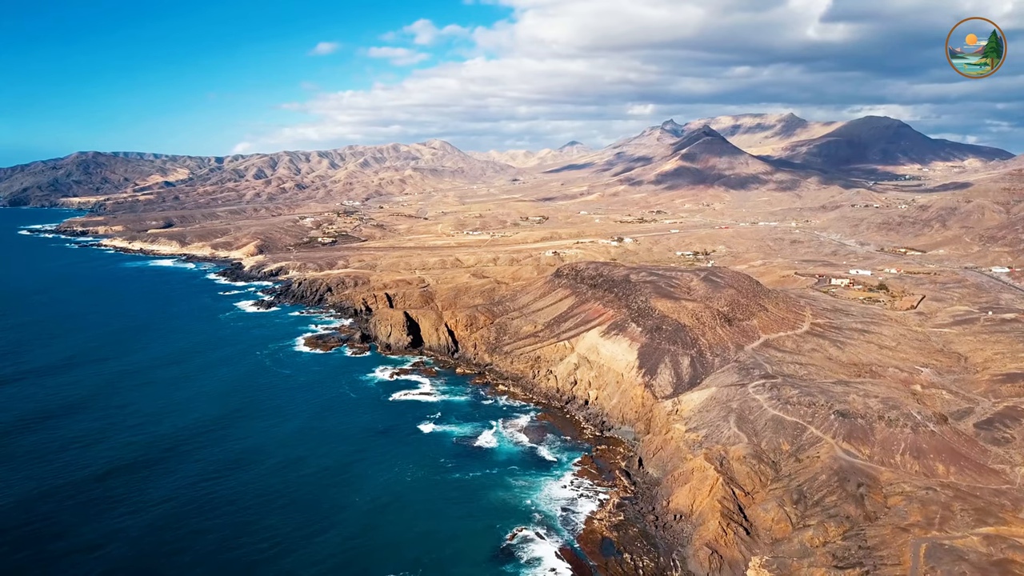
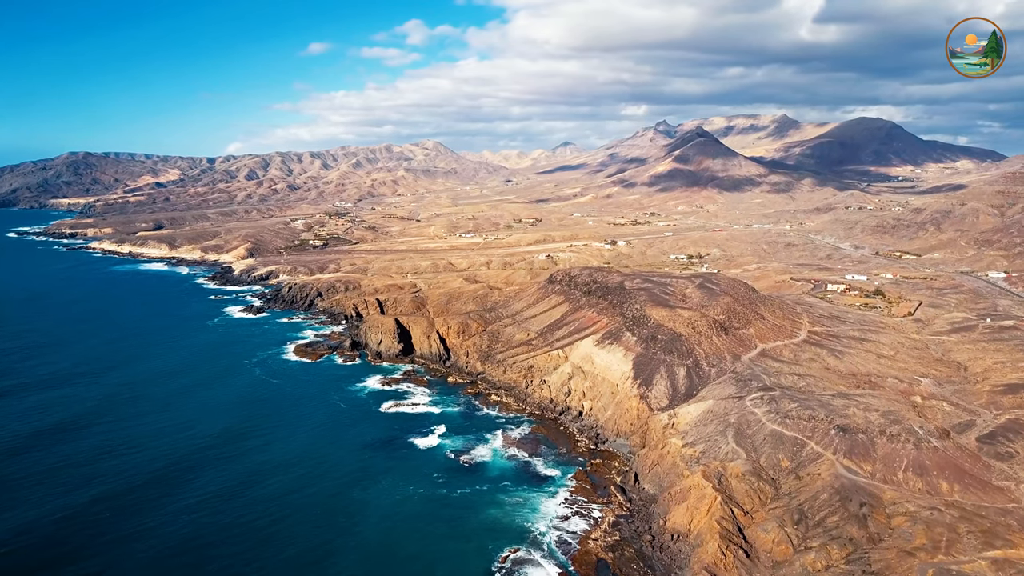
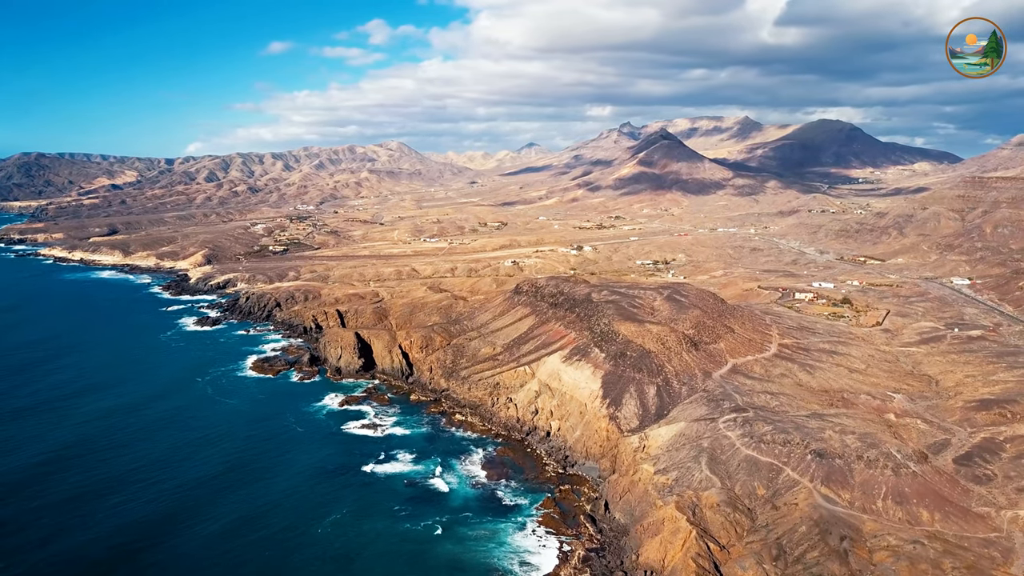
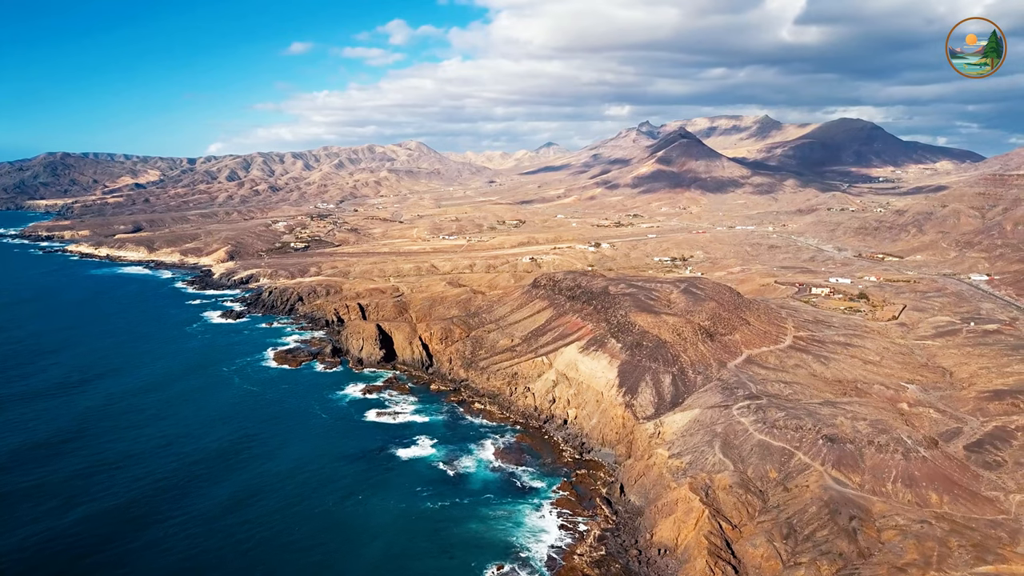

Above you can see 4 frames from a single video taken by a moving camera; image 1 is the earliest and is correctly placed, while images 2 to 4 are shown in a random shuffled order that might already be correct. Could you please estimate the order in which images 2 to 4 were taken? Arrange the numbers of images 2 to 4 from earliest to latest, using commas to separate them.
2, 4, 3
